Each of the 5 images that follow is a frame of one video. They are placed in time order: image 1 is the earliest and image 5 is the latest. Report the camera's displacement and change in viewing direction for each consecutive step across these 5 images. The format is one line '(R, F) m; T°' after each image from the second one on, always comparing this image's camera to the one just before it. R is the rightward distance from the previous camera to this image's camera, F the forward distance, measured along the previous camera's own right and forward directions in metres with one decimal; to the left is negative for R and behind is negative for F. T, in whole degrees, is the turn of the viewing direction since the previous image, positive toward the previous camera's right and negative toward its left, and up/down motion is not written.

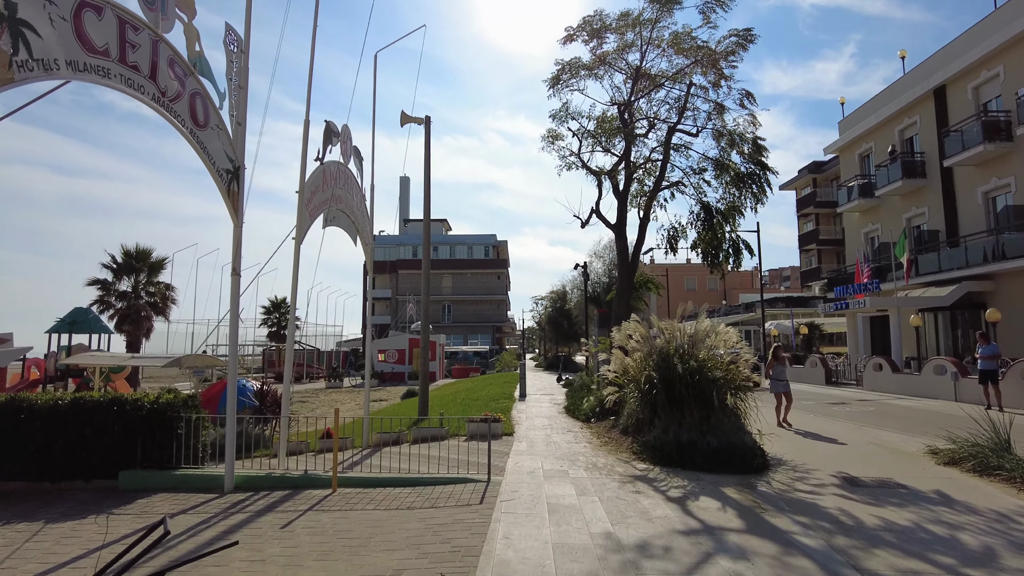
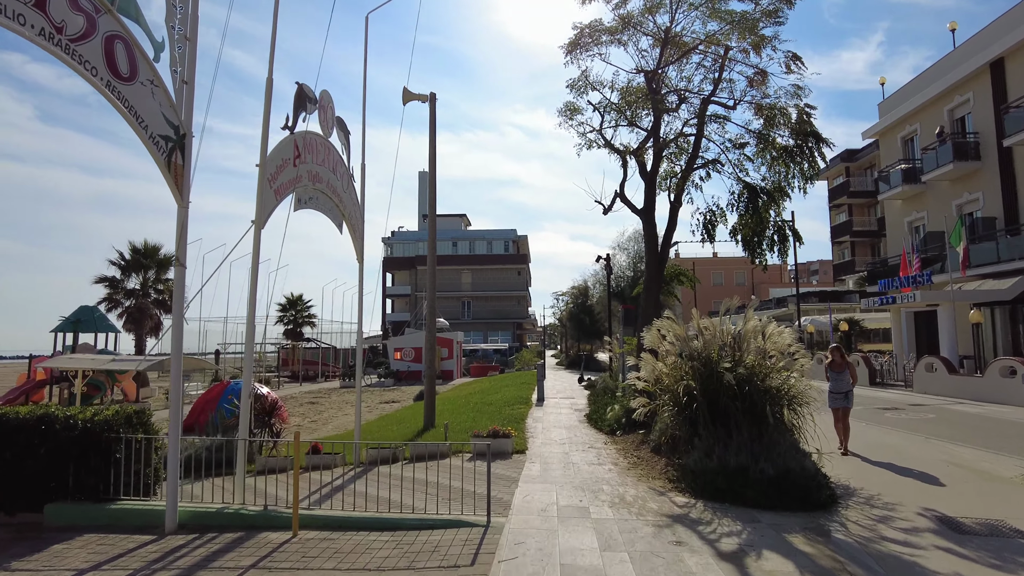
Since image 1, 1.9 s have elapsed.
(+0.2, +1.7) m; -2°
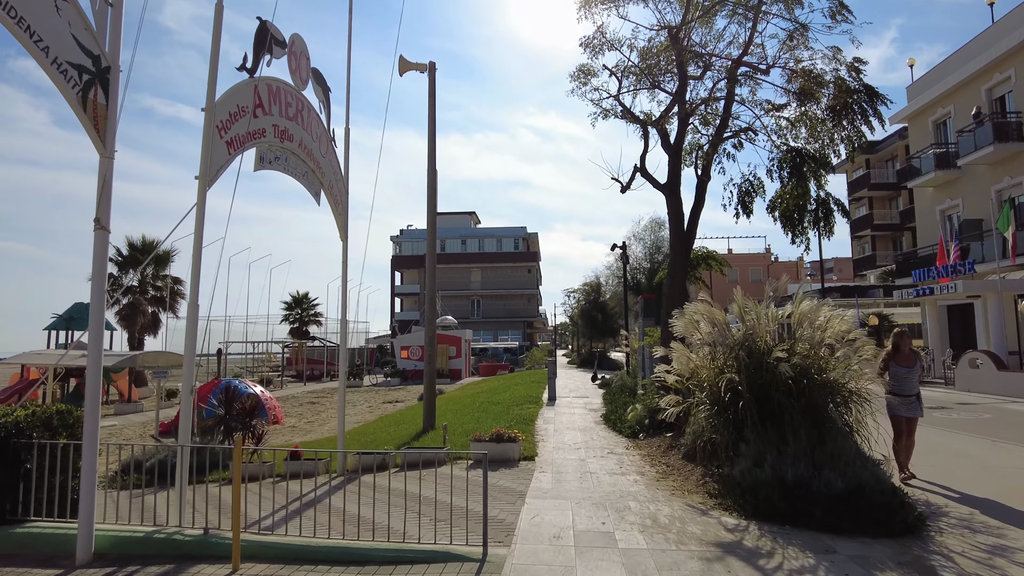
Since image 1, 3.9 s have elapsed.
(+0.1, +1.5) m; -1°
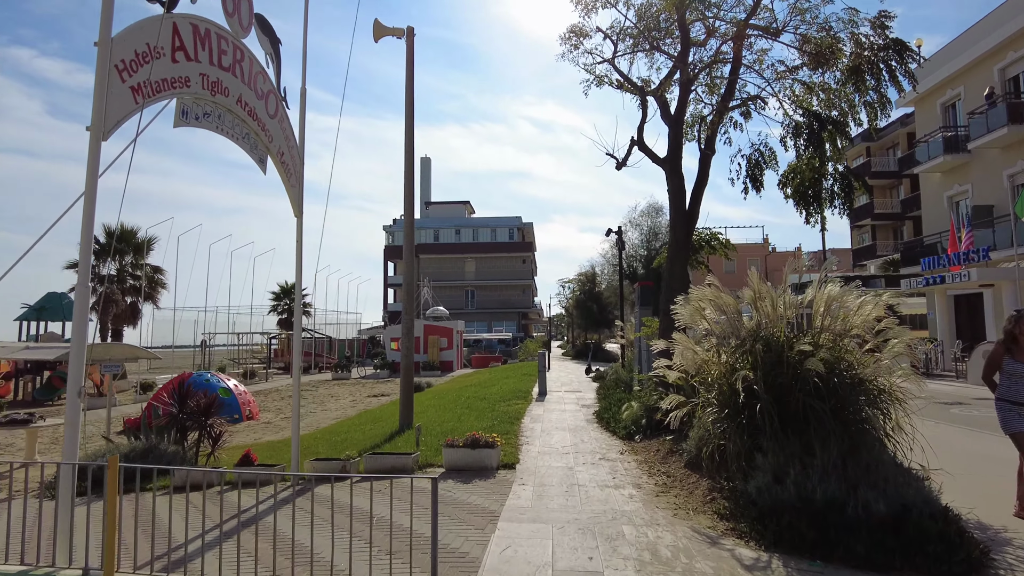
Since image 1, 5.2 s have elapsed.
(+0.2, +1.2) m; 0°
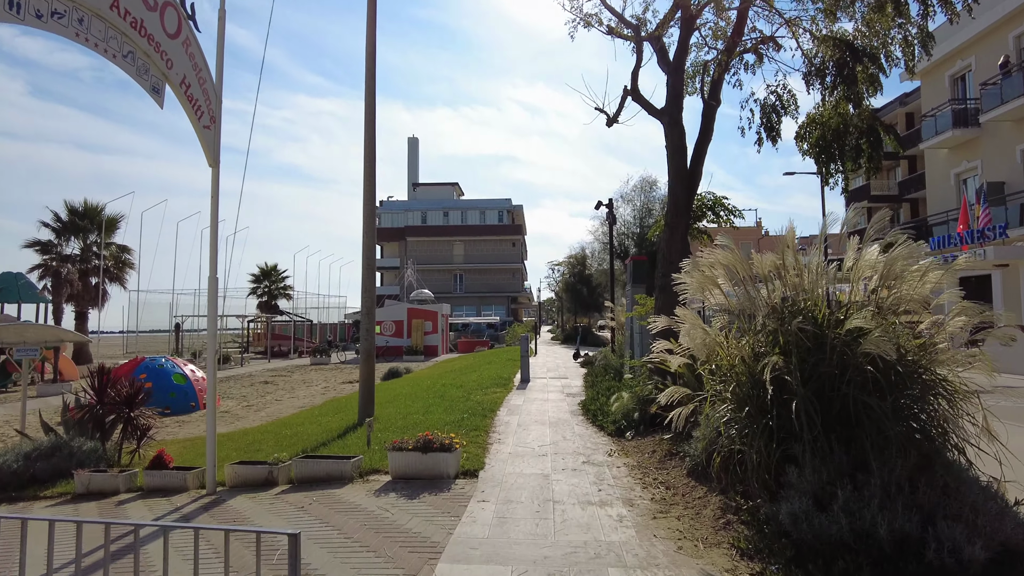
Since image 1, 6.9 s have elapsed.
(+0.3, +1.6) m; +1°
